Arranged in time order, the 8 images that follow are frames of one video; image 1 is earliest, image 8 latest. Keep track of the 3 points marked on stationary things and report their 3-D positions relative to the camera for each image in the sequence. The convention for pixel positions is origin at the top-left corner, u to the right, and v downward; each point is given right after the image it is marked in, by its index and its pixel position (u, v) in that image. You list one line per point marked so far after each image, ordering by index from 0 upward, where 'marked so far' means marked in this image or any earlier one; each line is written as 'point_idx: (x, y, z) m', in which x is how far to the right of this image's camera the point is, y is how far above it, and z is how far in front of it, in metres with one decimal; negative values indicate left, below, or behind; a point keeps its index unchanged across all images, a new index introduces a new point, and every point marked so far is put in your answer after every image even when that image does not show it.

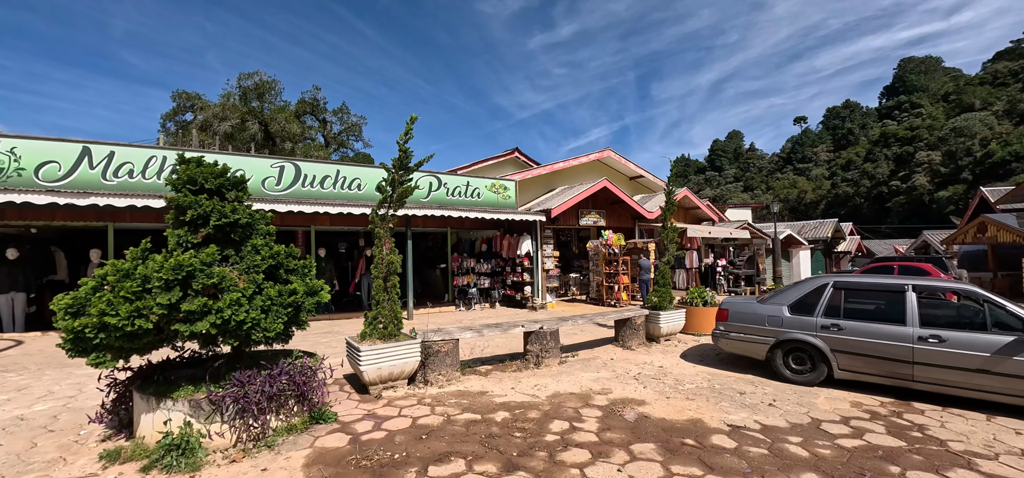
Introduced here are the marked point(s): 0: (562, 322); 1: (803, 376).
0: (+0.7, -1.2, +6.4) m
1: (+3.2, -1.5, +5.0) m
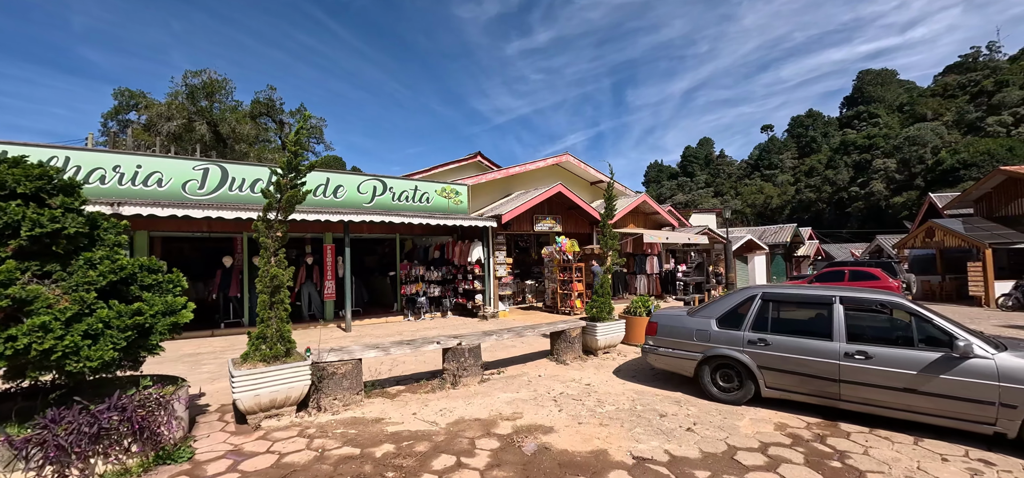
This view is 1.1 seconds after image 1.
0: (-0.4, -1.3, +5.9) m
1: (+2.3, -1.6, +4.6) m
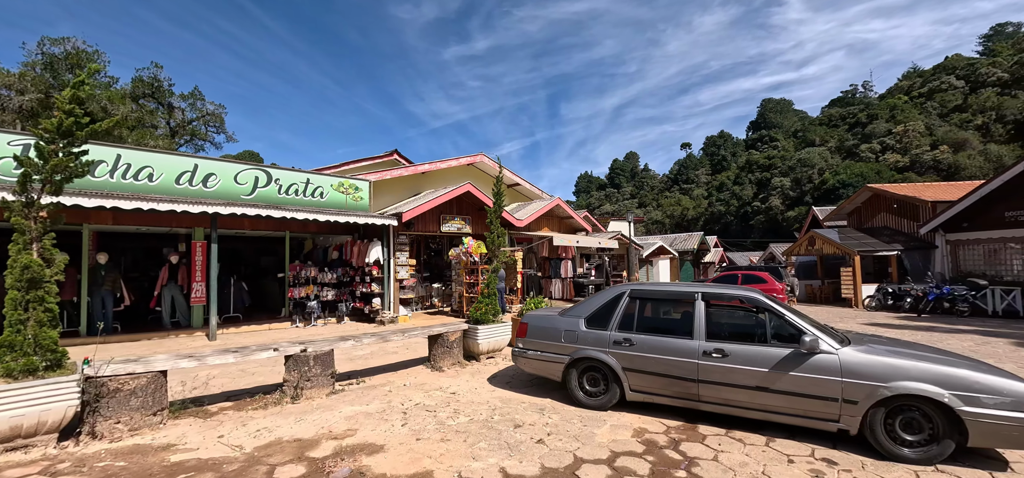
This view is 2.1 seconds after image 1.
0: (-2.0, -1.2, +5.2) m
1: (+0.8, -1.5, +4.3) m
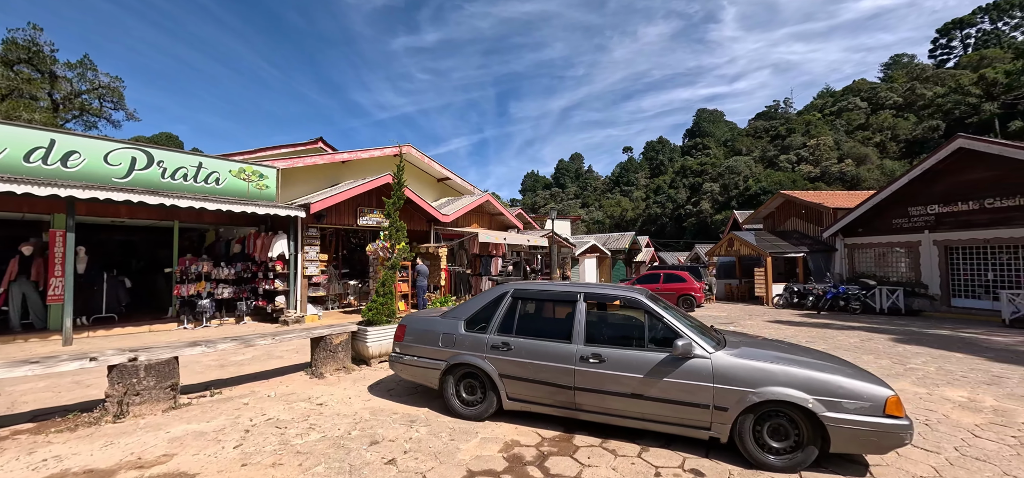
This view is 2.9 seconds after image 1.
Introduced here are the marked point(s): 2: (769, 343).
0: (-3.2, -1.1, +4.4) m
1: (-0.3, -1.5, +3.9) m
2: (+2.1, -0.9, +3.7) m
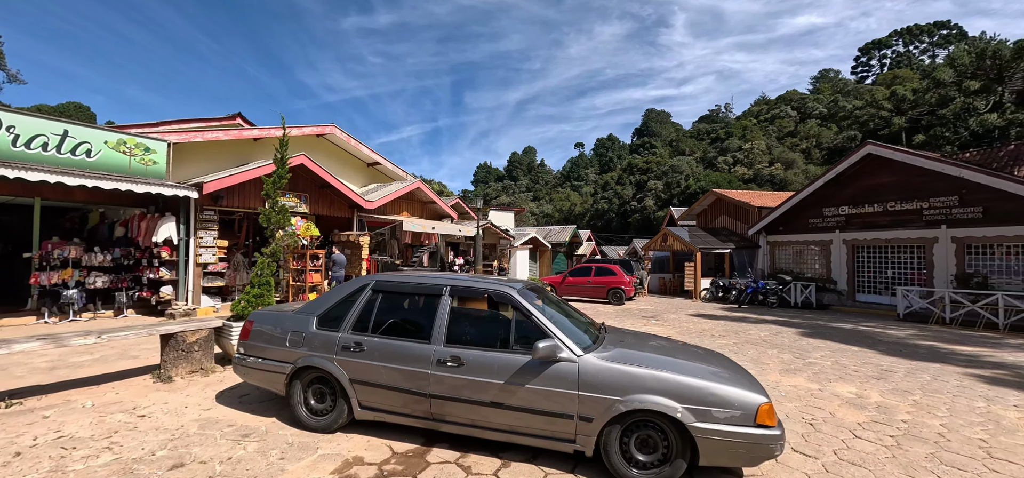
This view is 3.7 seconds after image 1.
0: (-4.3, -0.8, +3.5) m
1: (-1.4, -1.3, +3.3) m
2: (+1.1, -0.8, +3.4) m
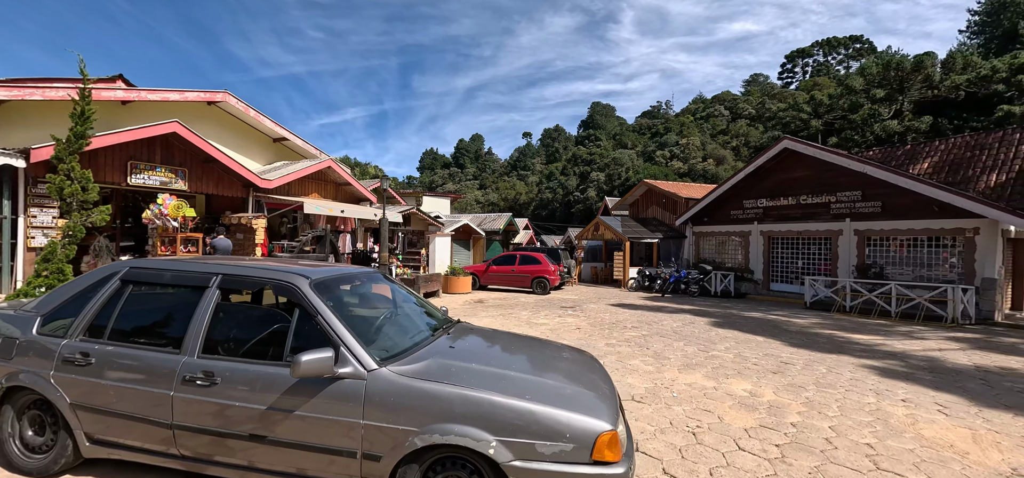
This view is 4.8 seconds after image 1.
0: (-5.4, -0.6, +2.2) m
1: (-2.5, -1.2, +2.4) m
2: (-0.1, -0.6, +2.7) m
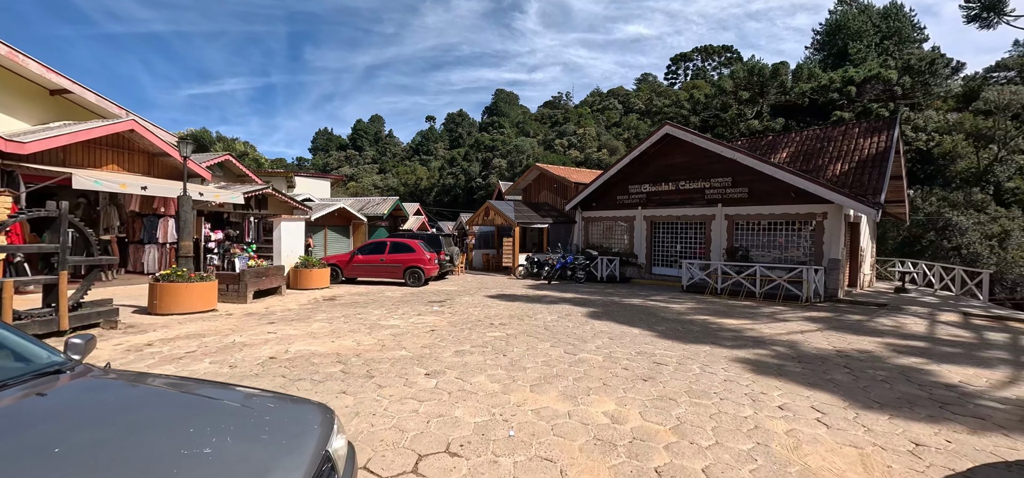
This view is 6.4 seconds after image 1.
0: (-6.4, -0.6, -0.4) m
1: (-3.6, -1.1, +0.4) m
2: (-1.2, -0.6, +1.2) m
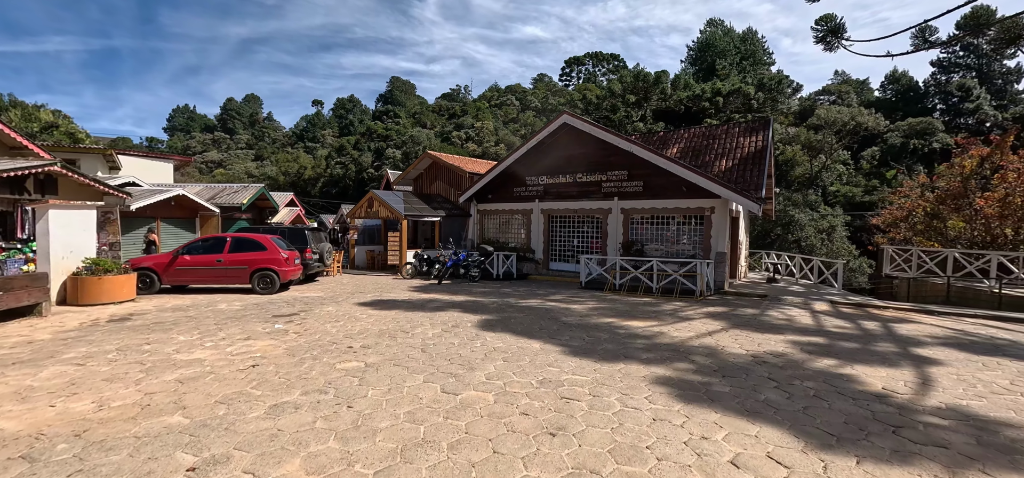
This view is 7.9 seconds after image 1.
0: (-6.1, -0.6, -3.3) m
1: (-3.6, -1.1, -2.0) m
2: (-1.5, -0.6, -0.6) m
